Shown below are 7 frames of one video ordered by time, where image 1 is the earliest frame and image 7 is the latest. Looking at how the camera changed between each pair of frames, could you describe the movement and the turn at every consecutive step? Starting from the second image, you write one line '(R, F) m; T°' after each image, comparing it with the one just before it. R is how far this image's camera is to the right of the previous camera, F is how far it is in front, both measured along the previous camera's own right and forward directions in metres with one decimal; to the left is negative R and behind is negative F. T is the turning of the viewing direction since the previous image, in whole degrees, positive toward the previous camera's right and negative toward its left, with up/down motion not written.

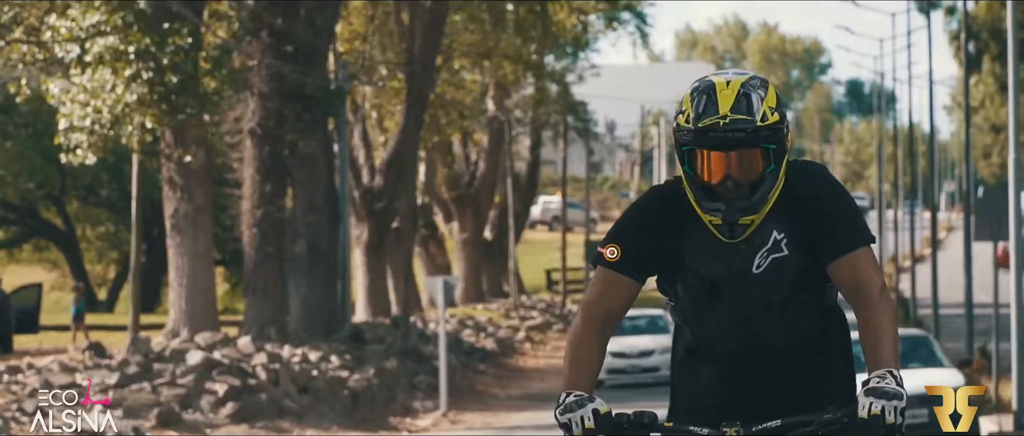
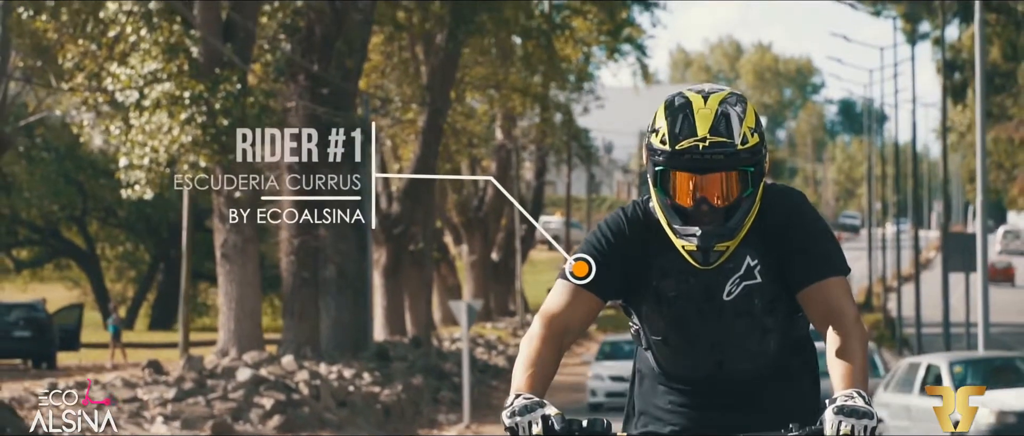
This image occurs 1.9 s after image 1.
(-0.3, -1.8) m; 0°
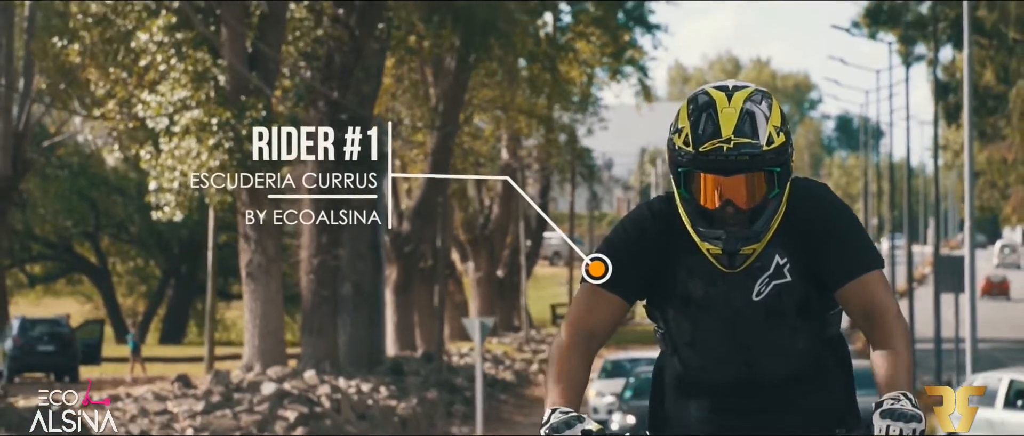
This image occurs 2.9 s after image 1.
(-0.2, -1.0) m; 0°
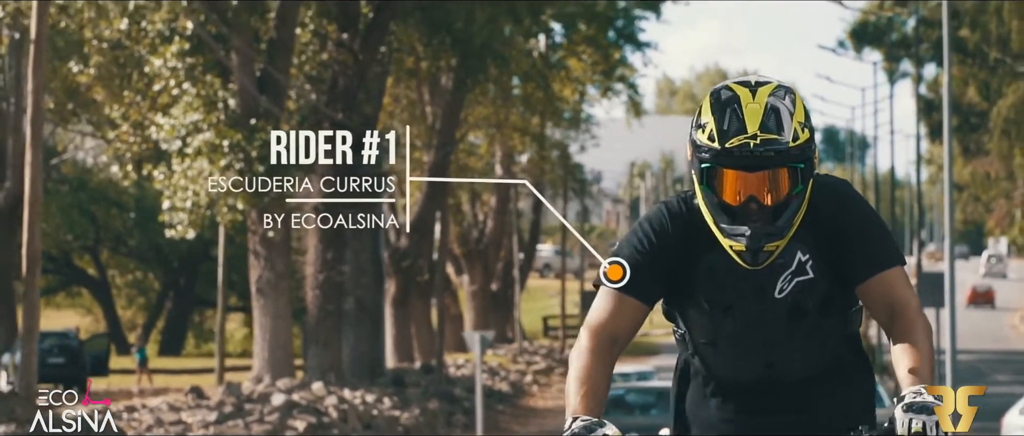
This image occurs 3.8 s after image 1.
(-0.2, -0.9) m; 0°
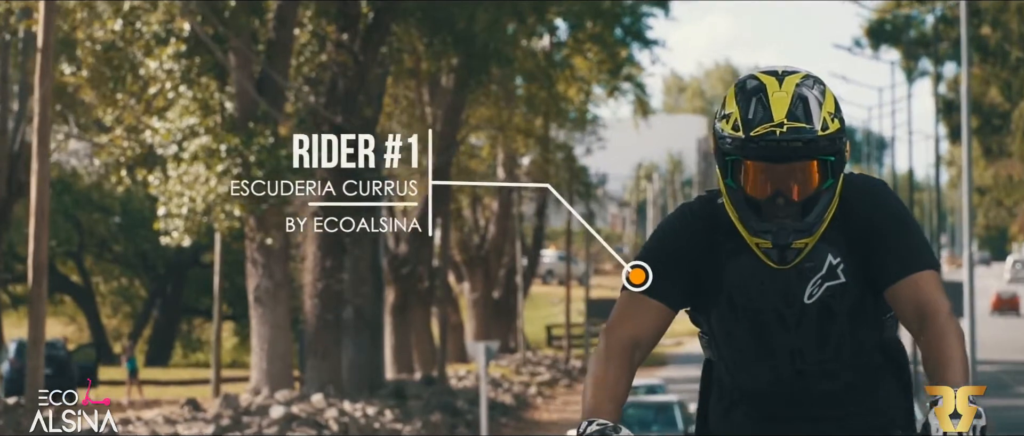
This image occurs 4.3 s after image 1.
(-0.2, +0.6) m; 0°
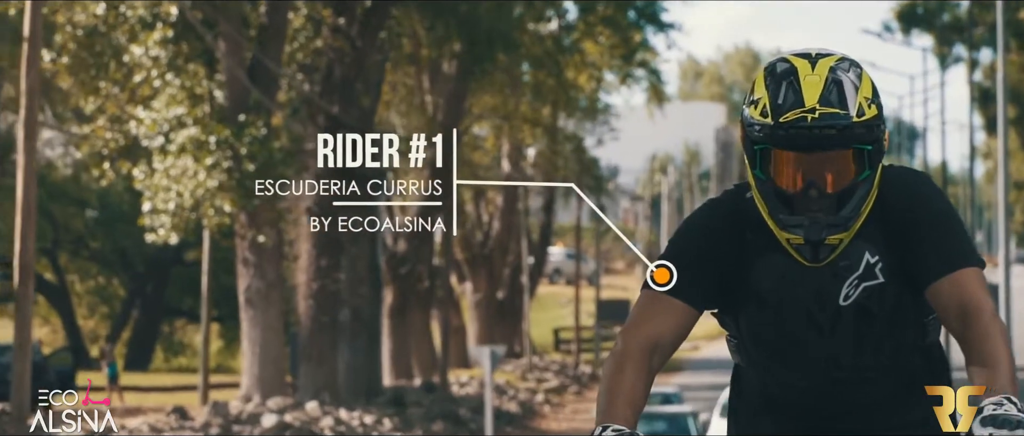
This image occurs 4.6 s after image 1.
(-0.2, +1.2) m; 0°
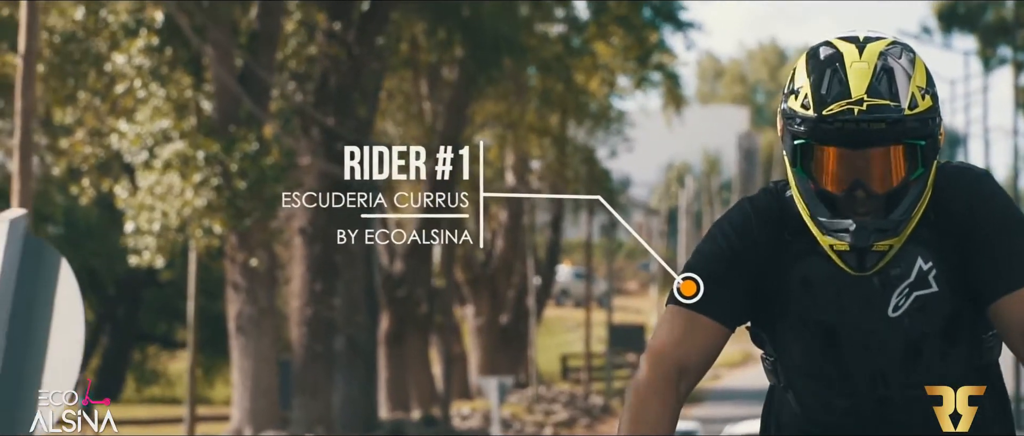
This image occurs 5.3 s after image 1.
(-0.3, +1.4) m; 0°
